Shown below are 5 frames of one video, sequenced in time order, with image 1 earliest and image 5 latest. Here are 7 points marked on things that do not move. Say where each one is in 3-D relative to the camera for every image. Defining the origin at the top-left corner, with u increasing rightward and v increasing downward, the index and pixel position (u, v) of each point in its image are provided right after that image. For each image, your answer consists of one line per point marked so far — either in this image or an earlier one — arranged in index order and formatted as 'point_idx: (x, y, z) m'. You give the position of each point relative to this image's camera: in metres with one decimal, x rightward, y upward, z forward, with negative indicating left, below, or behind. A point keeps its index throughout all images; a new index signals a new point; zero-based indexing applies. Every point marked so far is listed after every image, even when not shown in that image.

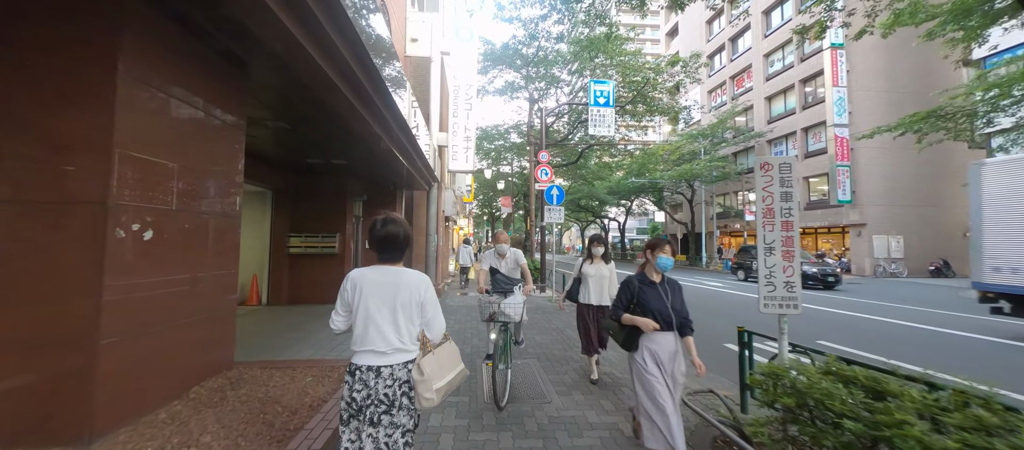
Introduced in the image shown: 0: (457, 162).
0: (-2.0, +2.2, +12.4) m
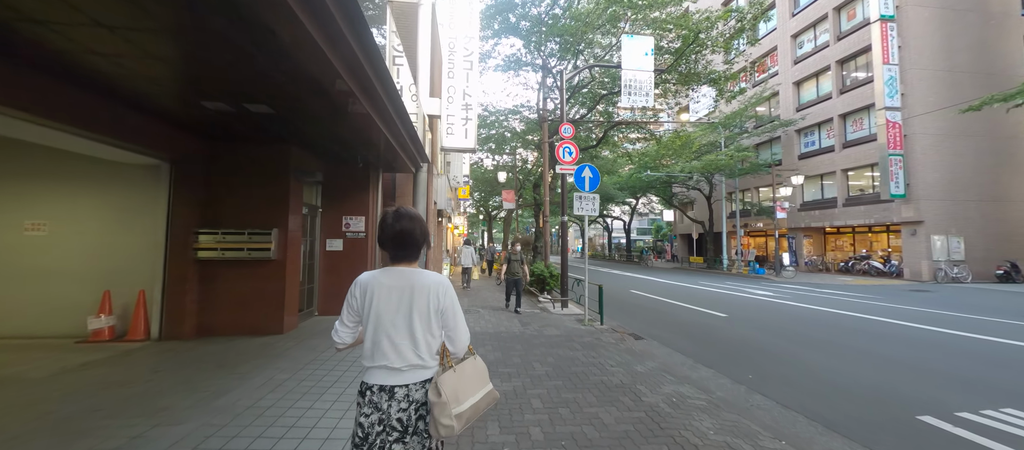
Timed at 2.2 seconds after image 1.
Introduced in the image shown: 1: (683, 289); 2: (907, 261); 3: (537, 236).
0: (-1.6, +2.3, +9.4) m
1: (+7.8, -3.0, +16.3) m
2: (+19.7, -1.8, +17.8) m
3: (+1.0, -0.4, +13.5) m
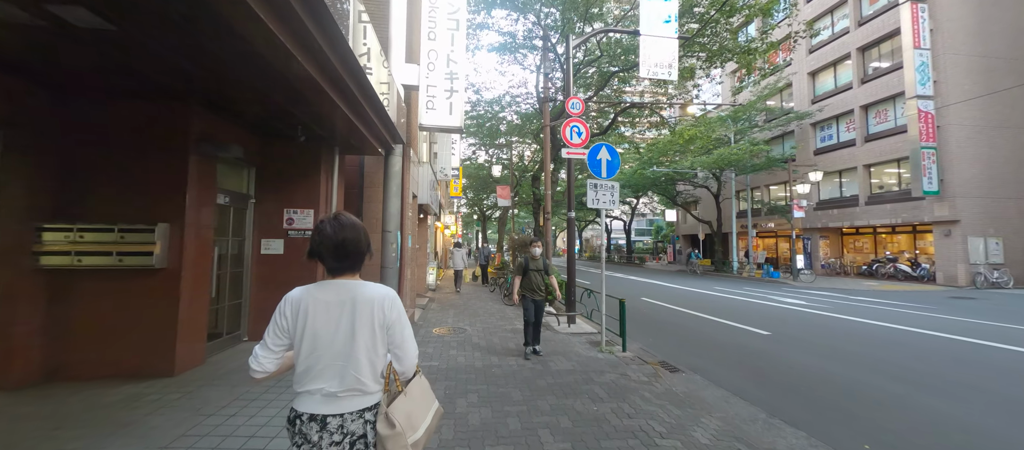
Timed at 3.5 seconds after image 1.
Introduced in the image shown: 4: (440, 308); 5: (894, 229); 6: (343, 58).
0: (-1.7, +2.4, +7.6) m
1: (+7.6, -2.9, +14.6) m
2: (+19.5, -1.8, +16.2) m
3: (+0.8, -0.4, +11.7) m
4: (-1.9, -2.2, +9.6) m
5: (+20.4, -0.2, +19.0) m
6: (-2.0, +2.0, +4.1) m
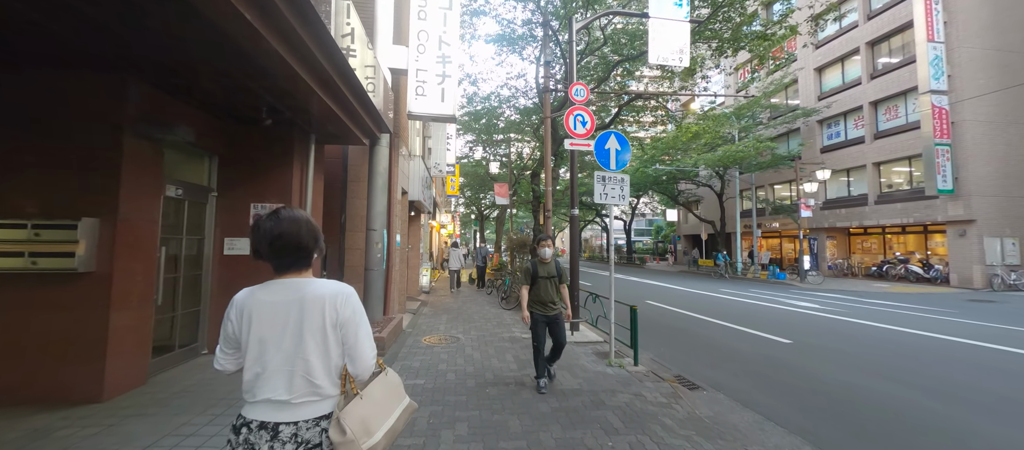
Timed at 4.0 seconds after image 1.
0: (-1.7, +2.4, +6.9) m
1: (+7.5, -2.9, +13.9) m
2: (+19.4, -1.8, +15.7) m
3: (+0.8, -0.3, +11.1) m
4: (-2.0, -2.2, +8.9) m
5: (+20.3, -0.2, +18.5) m
6: (-2.0, +2.0, +3.4) m
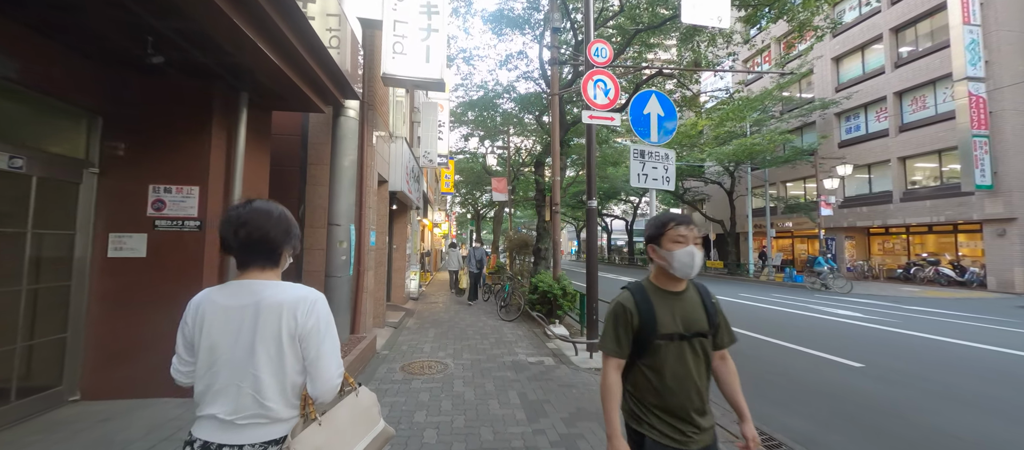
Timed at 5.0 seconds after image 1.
0: (-1.7, +2.5, +5.5) m
1: (+7.5, -2.8, +12.6) m
2: (+19.4, -1.7, +14.4) m
3: (+0.8, -0.3, +9.6) m
4: (-2.0, -2.1, +7.4) m
5: (+20.2, -0.2, +17.2) m
6: (-1.9, +2.1, +2.0) m
